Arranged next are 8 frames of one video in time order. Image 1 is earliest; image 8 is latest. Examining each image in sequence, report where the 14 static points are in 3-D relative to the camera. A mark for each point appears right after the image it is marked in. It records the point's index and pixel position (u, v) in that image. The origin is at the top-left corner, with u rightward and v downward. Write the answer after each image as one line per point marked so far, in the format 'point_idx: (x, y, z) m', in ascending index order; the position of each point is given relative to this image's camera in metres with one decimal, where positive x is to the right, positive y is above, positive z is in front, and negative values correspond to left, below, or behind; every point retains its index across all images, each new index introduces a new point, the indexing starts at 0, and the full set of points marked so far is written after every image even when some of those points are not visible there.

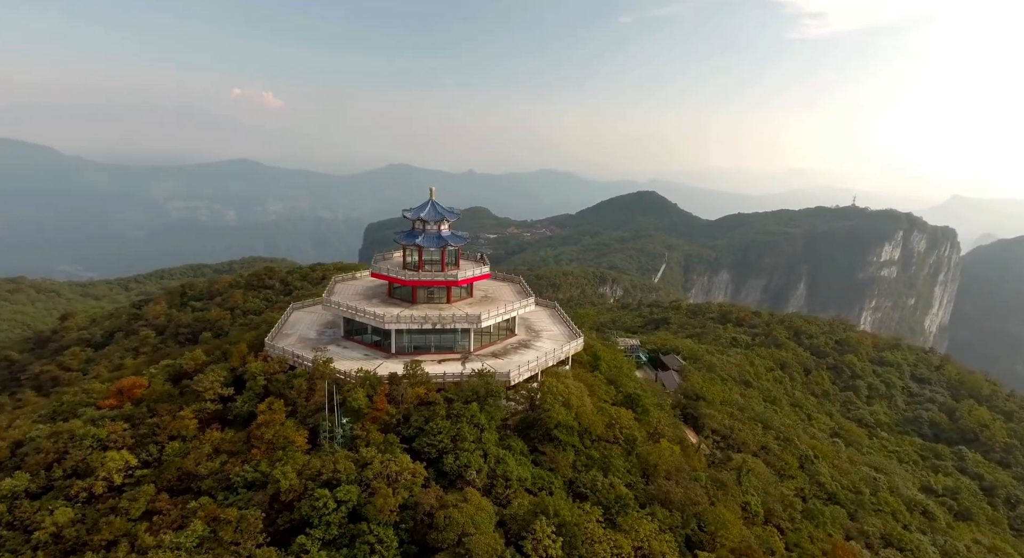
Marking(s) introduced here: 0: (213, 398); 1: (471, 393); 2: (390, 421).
0: (-10.2, -4.0, +18.5) m
1: (-1.4, -3.9, +18.5) m
2: (-3.8, -4.4, +17.1) m
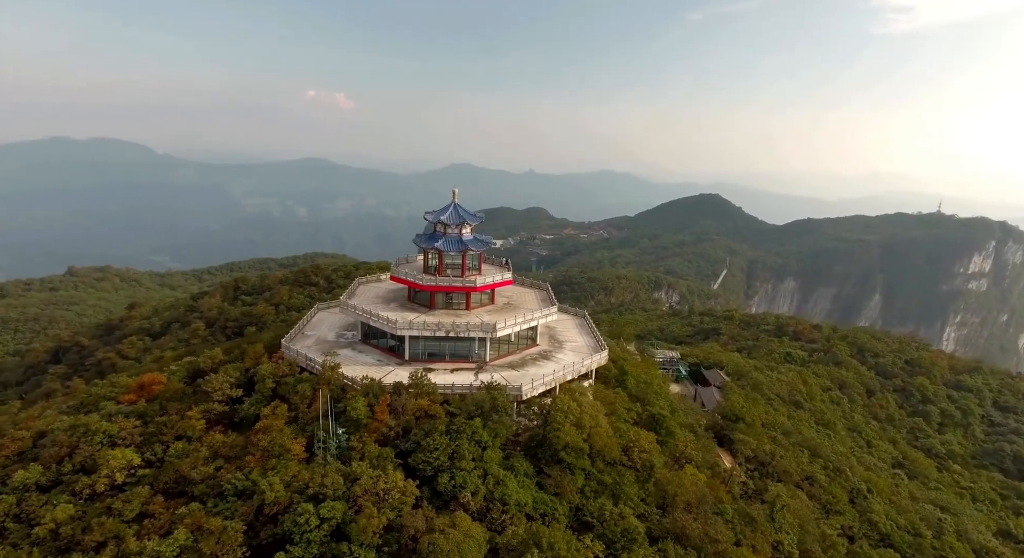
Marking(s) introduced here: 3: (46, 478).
0: (-9.9, -4.1, +18.6) m
1: (-1.2, -4.2, +17.6) m
2: (-3.8, -4.7, +16.5) m
3: (-13.7, -5.9, +16.1) m
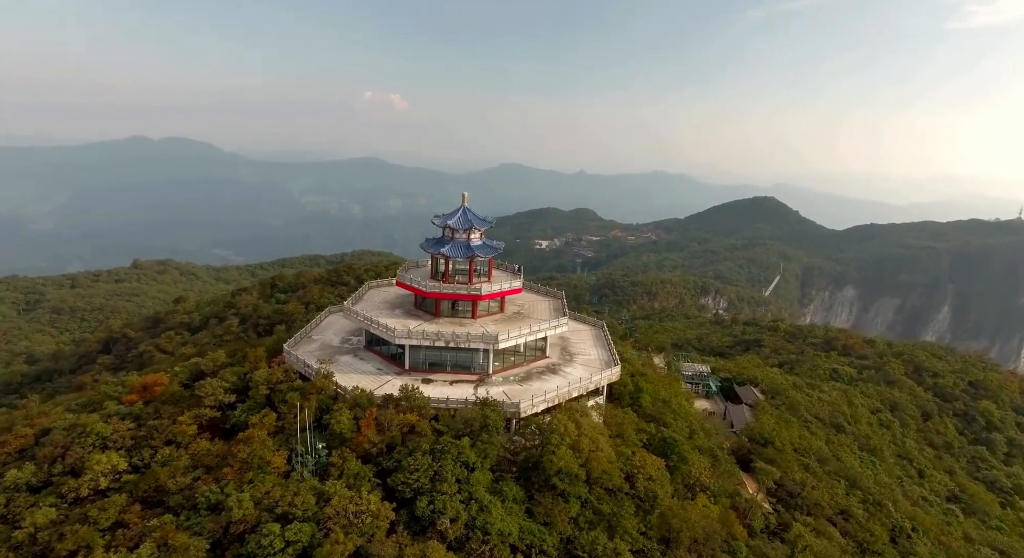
0: (-10.0, -4.2, +18.4) m
1: (-1.5, -4.5, +16.7) m
2: (-4.1, -4.9, +15.8) m
3: (-14.1, -5.9, +16.2) m
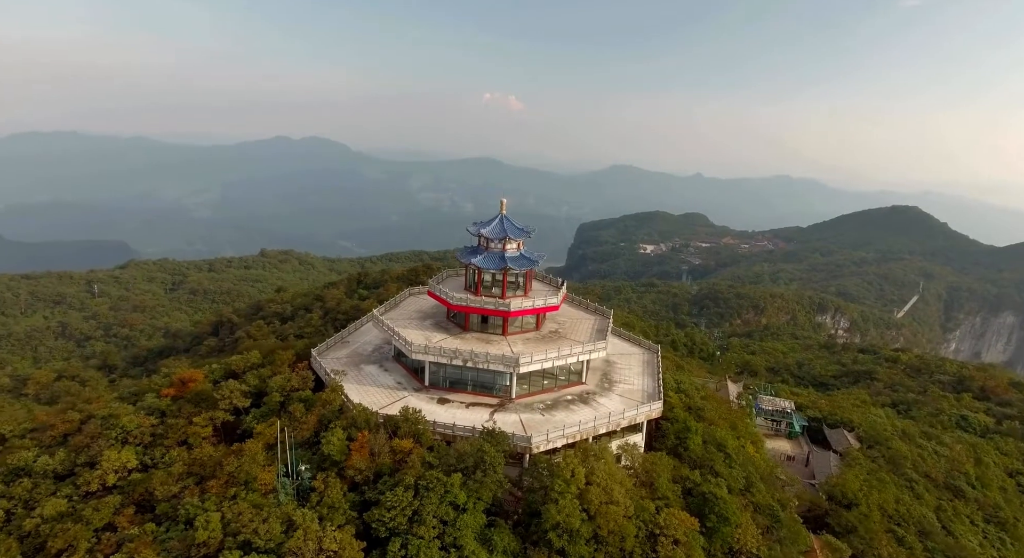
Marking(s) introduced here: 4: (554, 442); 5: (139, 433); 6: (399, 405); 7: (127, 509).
0: (-9.6, -4.4, +18.4) m
1: (-1.5, -5.0, +15.2) m
2: (-4.3, -5.4, +14.8) m
3: (-14.0, -5.9, +17.0) m
4: (+1.3, -5.2, +17.4) m
5: (-12.1, -5.0, +17.7) m
6: (-3.8, -4.4, +18.7) m
7: (-10.4, -6.2, +14.7) m
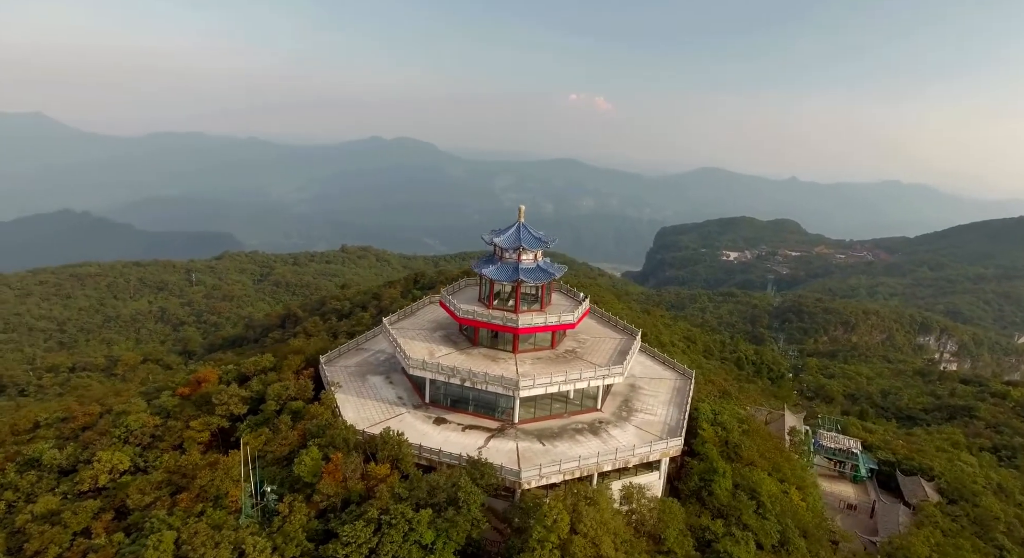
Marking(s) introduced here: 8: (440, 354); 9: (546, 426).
0: (-9.6, -4.5, +18.3) m
1: (-2.1, -5.5, +13.9) m
2: (-4.9, -5.7, +13.9) m
3: (-14.2, -5.8, +17.5) m
4: (+1.0, -5.8, +15.7) m
5: (-12.2, -5.1, +17.9) m
6: (-3.9, -4.7, +17.8) m
7: (-11.0, -6.3, +14.7) m
8: (-2.6, -2.7, +19.5) m
9: (+1.1, -5.0, +18.6) m
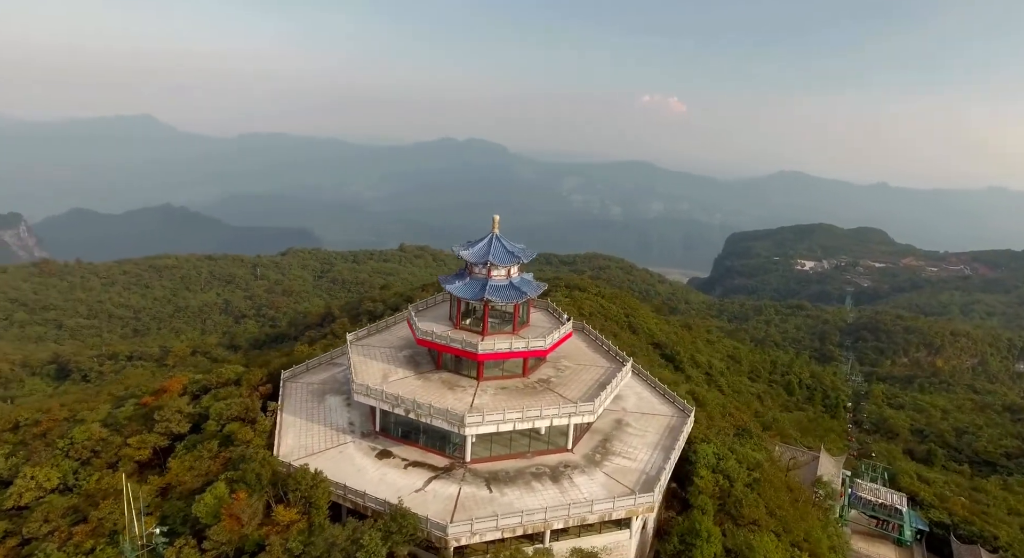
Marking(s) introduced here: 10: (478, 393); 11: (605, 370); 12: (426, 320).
0: (-11.0, -4.8, +17.3) m
1: (-4.0, -6.0, +12.2) m
2: (-6.8, -6.1, +12.5) m
3: (-15.7, -6.0, +17.1) m
4: (-0.8, -6.4, +13.6) m
5: (-13.6, -5.3, +17.2) m
6: (-5.4, -5.2, +16.2) m
7: (-12.9, -6.6, +14.0) m
8: (-3.8, -3.2, +17.8) m
9: (-0.3, -5.7, +16.4) m
10: (-1.0, -3.6, +17.4) m
11: (+3.4, -3.3, +19.8) m
12: (-3.1, -1.5, +19.4) m
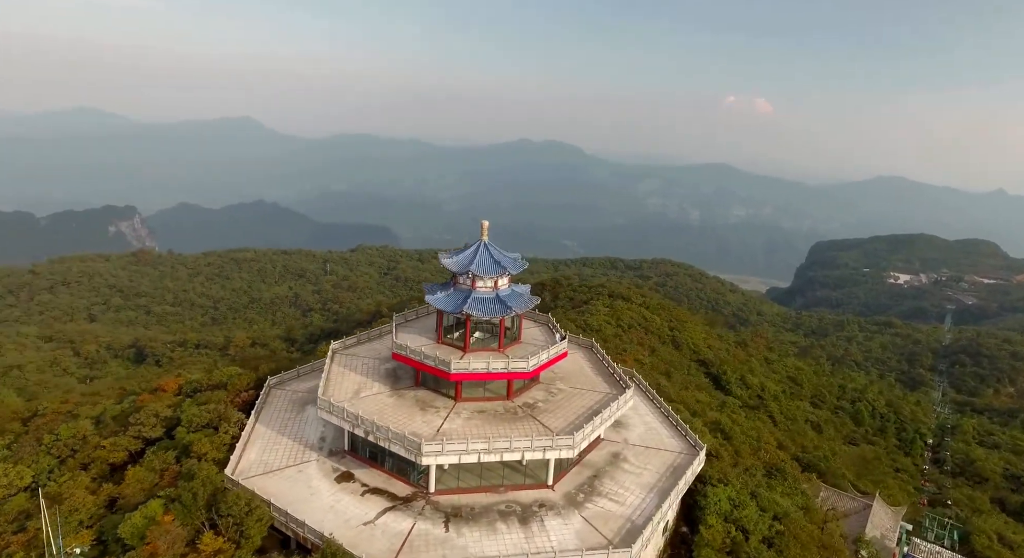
0: (-11.6, -4.9, +17.1) m
1: (-5.4, -6.3, +11.1) m
2: (-8.2, -6.3, +11.8) m
3: (-16.4, -5.9, +17.4) m
4: (-2.0, -6.8, +12.1) m
5: (-14.3, -5.2, +17.3) m
6: (-6.2, -5.4, +15.2) m
7: (-14.0, -6.5, +14.0) m
8: (-4.4, -3.5, +16.6) m
9: (-1.2, -6.1, +14.8) m
10: (-1.7, -4.0, +15.9) m
11: (+3.0, -3.9, +17.7) m
12: (-3.4, -1.8, +18.2) m
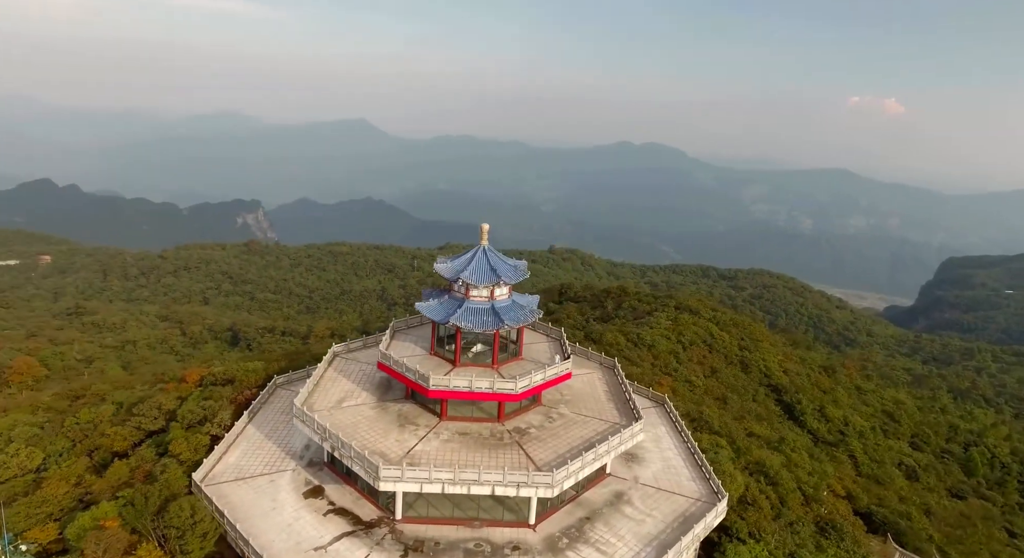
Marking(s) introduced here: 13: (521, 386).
0: (-11.8, -4.6, +17.4) m
1: (-6.7, -6.3, +10.5) m
2: (-9.3, -6.2, +11.6) m
3: (-16.5, -5.4, +18.5) m
4: (-3.2, -7.0, +10.9) m
5: (-14.4, -4.9, +18.0) m
6: (-6.8, -5.5, +14.7) m
7: (-14.7, -6.2, +14.7) m
8: (-4.7, -3.6, +15.7) m
9: (-1.9, -6.3, +13.5) m
10: (-2.2, -4.2, +14.6) m
11: (+2.8, -4.3, +15.6) m
12: (-3.3, -2.0, +17.1) m
13: (+0.4, -3.0, +14.9) m
